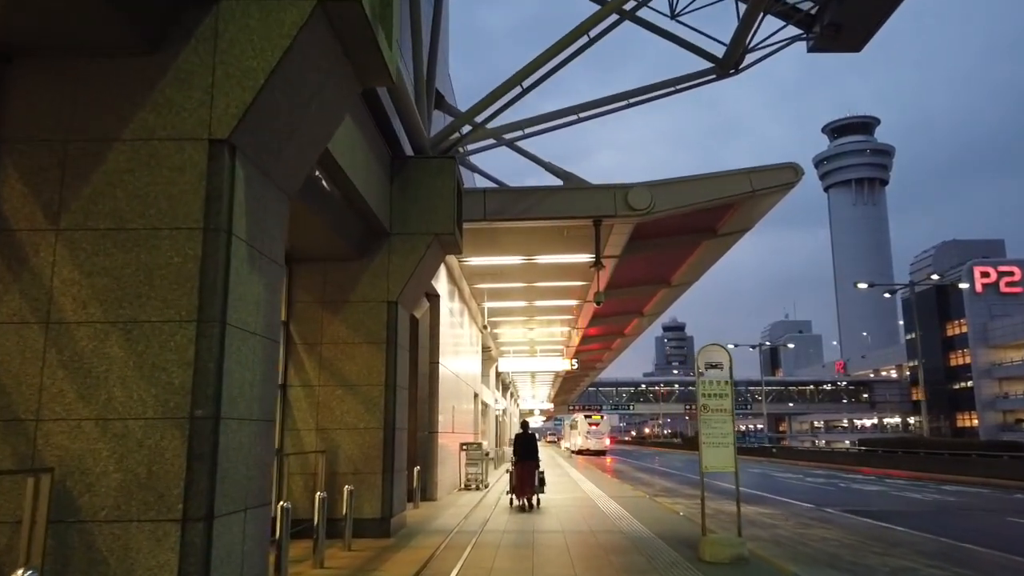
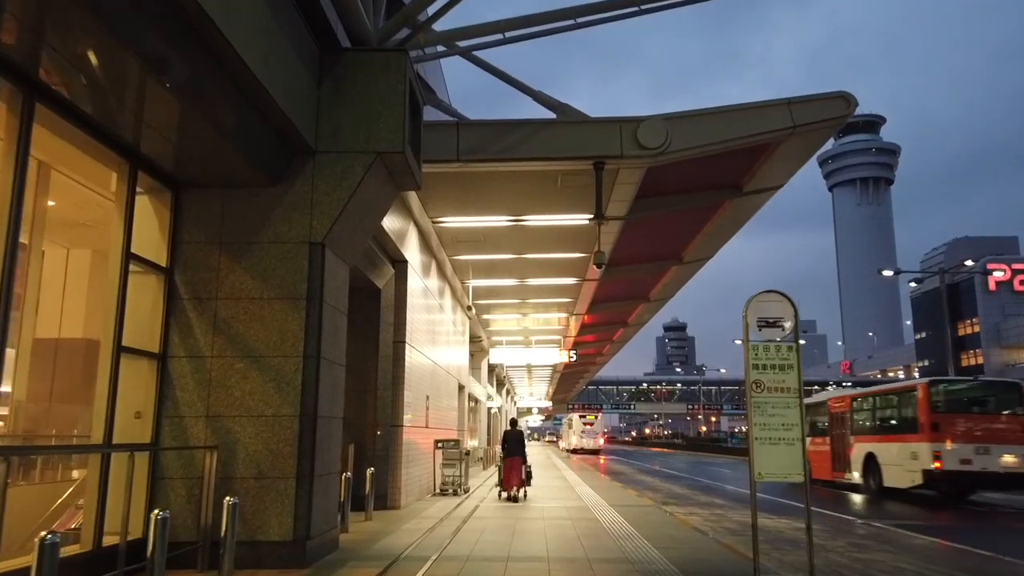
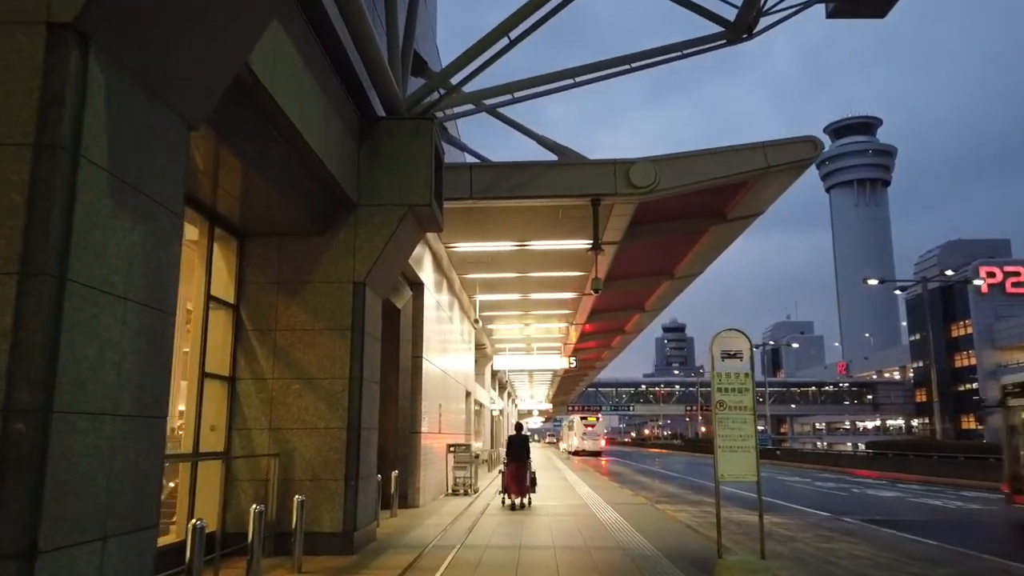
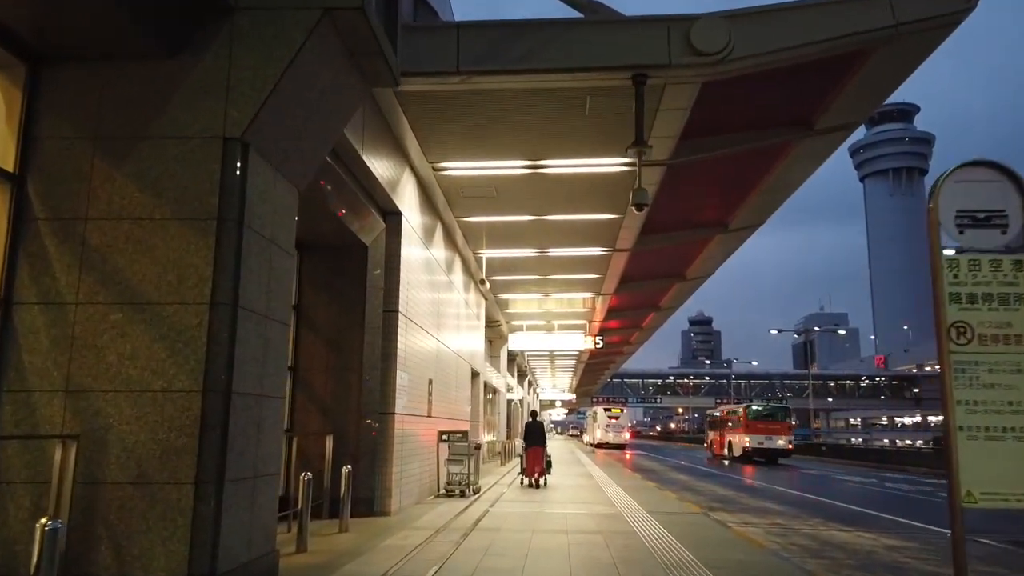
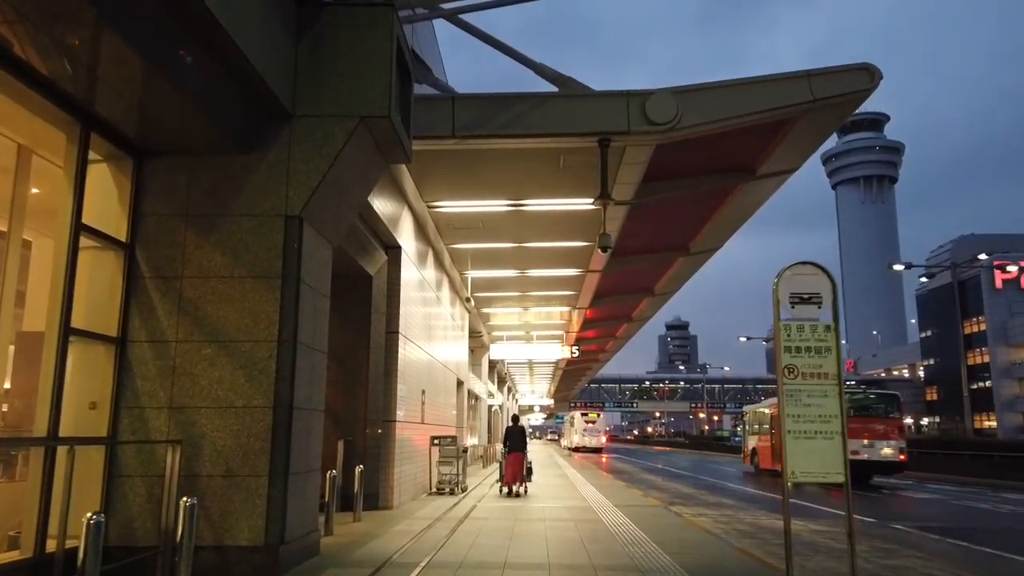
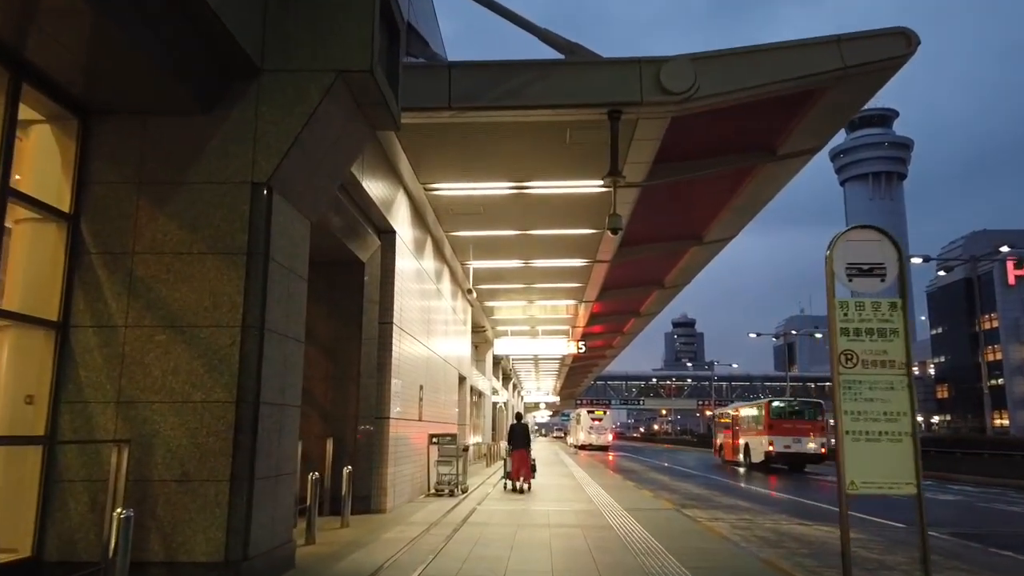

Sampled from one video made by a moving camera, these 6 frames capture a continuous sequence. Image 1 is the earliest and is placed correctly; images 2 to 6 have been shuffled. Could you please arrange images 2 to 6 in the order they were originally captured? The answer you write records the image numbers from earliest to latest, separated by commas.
3, 2, 5, 6, 4
